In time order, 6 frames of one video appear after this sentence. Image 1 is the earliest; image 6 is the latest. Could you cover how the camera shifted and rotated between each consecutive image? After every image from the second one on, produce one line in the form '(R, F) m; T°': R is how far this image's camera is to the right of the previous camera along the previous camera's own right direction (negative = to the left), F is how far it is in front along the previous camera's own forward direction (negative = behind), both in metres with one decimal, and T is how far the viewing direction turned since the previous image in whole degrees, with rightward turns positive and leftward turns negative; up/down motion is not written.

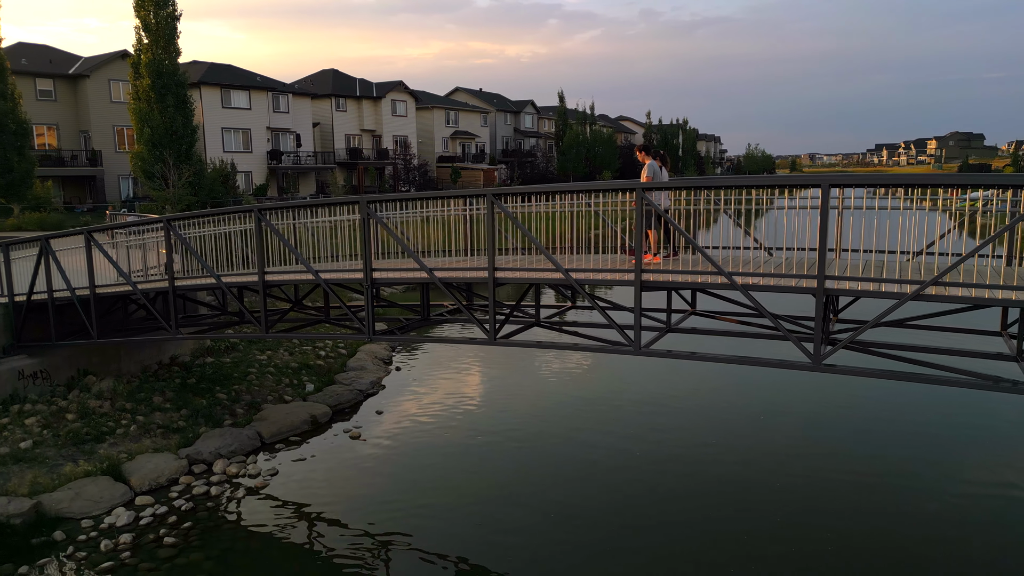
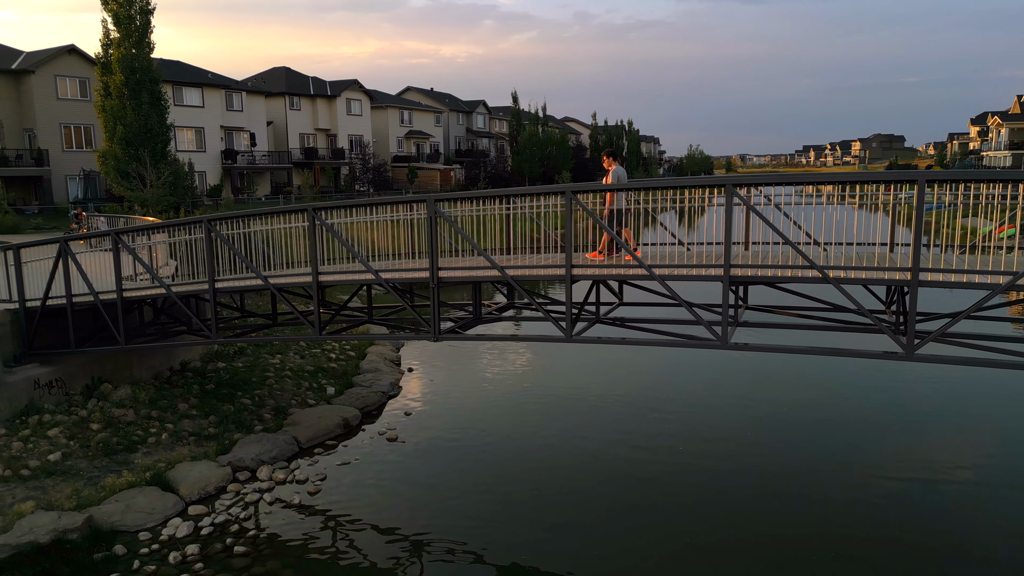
(-1.8, 0.0) m; +4°
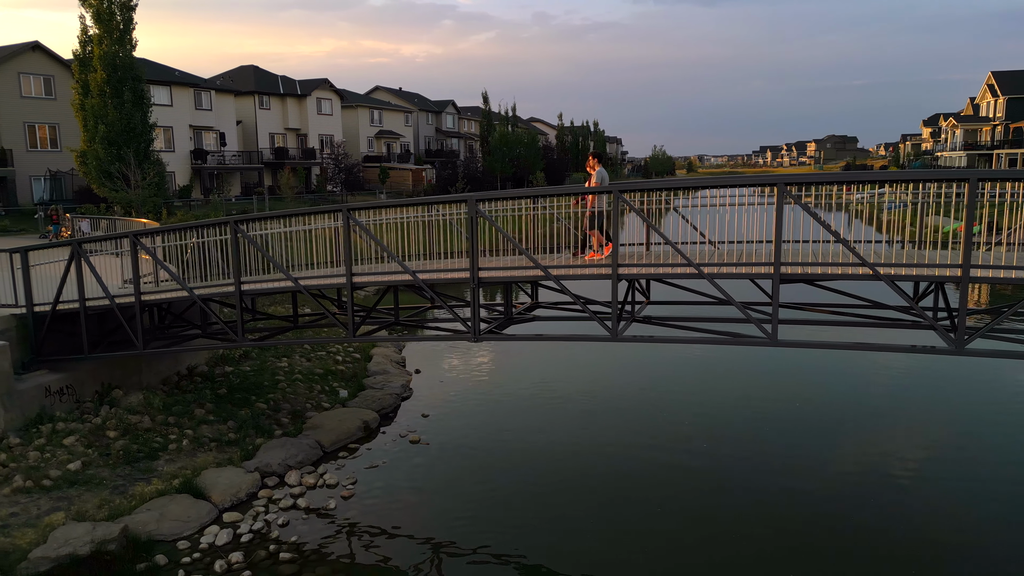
(-1.1, 0.0) m; +3°
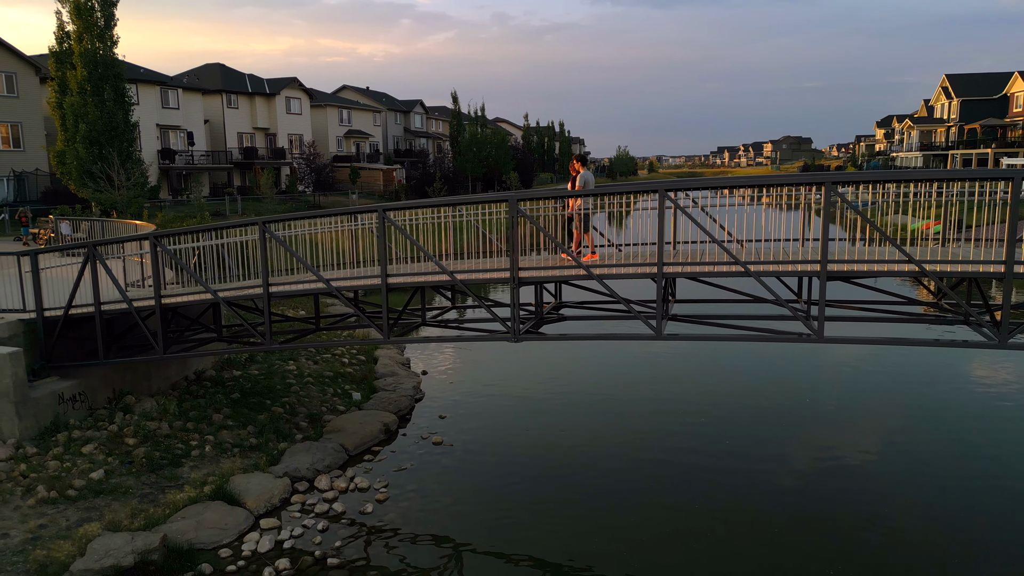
(-1.1, 0.0) m; +3°
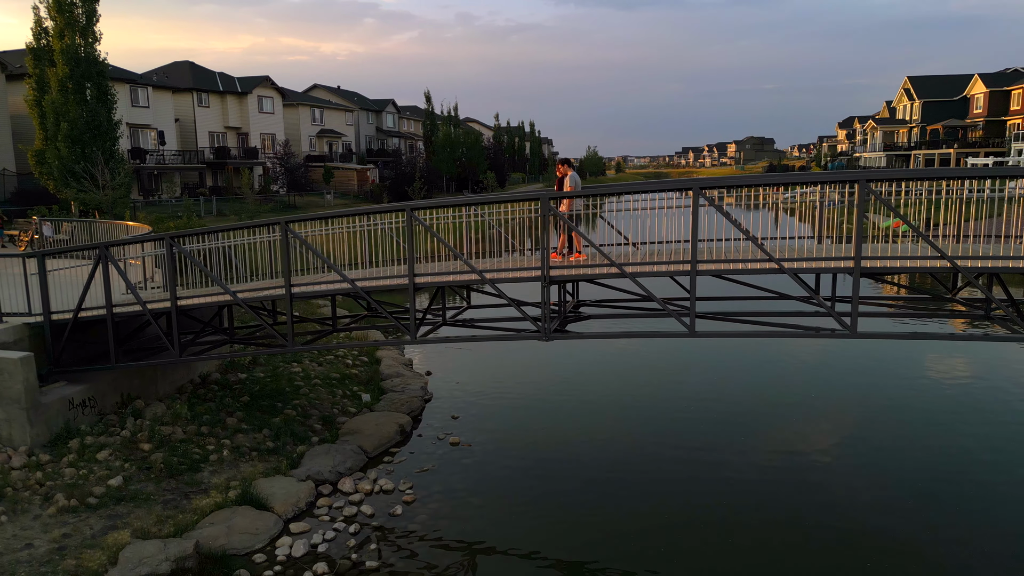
(-0.9, 0.0) m; +2°
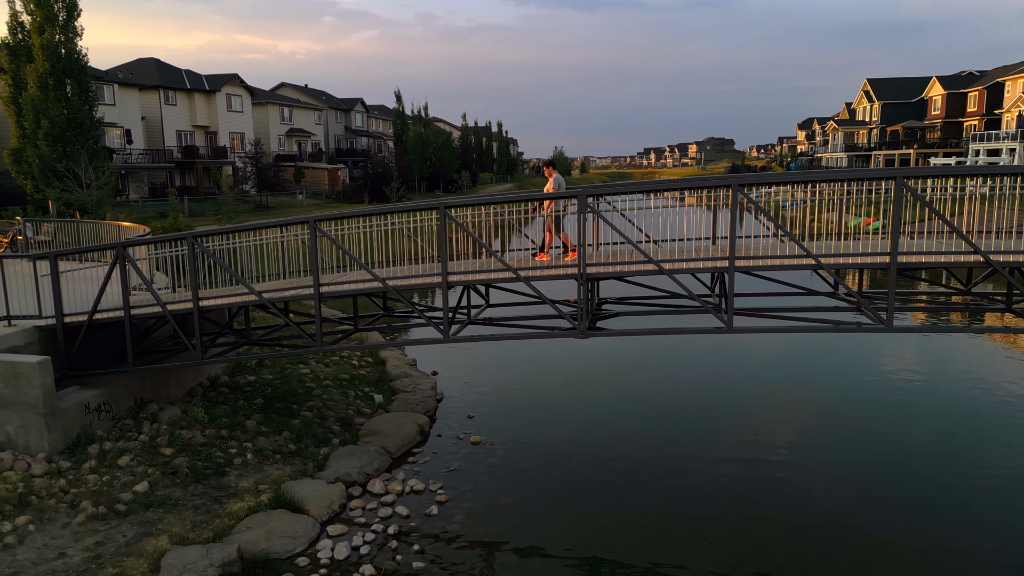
(-1.1, 0.0) m; +3°
